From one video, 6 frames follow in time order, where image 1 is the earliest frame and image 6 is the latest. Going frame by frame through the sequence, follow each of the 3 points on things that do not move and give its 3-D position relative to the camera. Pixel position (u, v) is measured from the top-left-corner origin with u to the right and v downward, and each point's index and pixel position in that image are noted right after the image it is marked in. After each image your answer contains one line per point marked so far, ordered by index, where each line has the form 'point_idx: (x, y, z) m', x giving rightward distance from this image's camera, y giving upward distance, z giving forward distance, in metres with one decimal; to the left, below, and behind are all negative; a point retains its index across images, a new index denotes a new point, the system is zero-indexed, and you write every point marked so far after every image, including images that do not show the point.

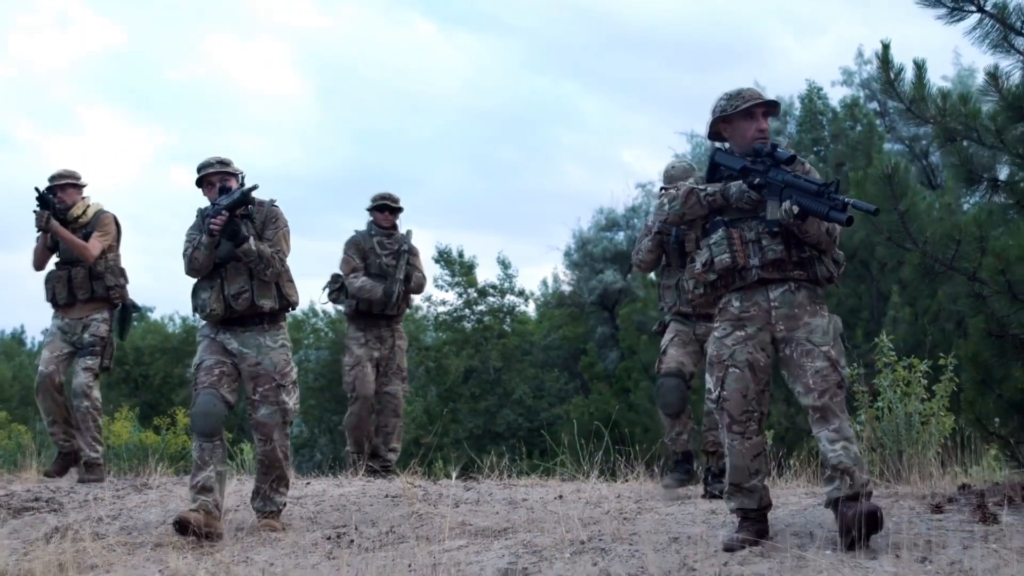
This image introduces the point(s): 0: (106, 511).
0: (-1.7, -1.0, +7.9) m
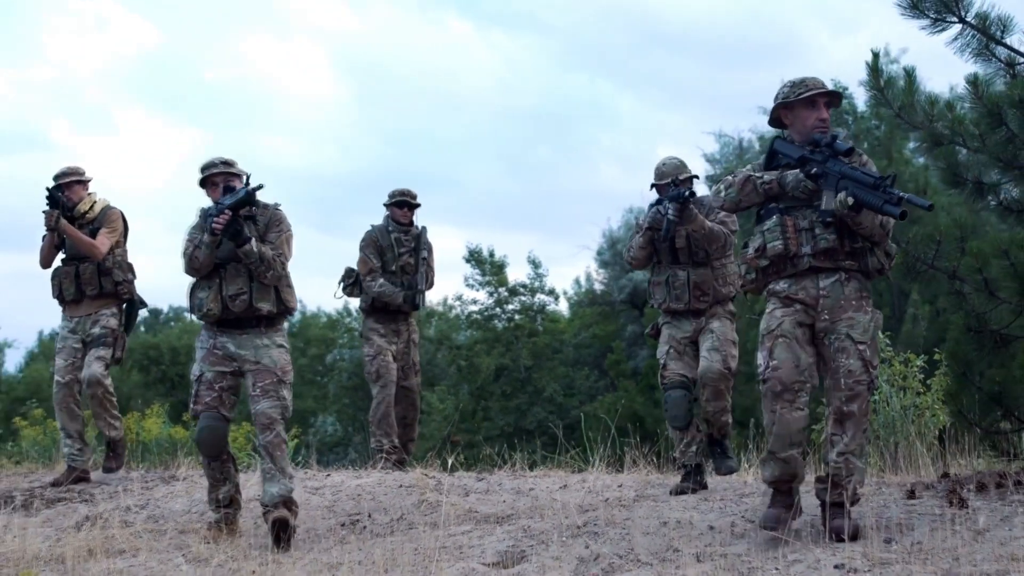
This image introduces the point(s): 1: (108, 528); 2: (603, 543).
0: (-1.7, -1.0, +8.3) m
1: (-1.7, -1.0, +7.6) m
2: (+0.3, -0.8, +6.0) m
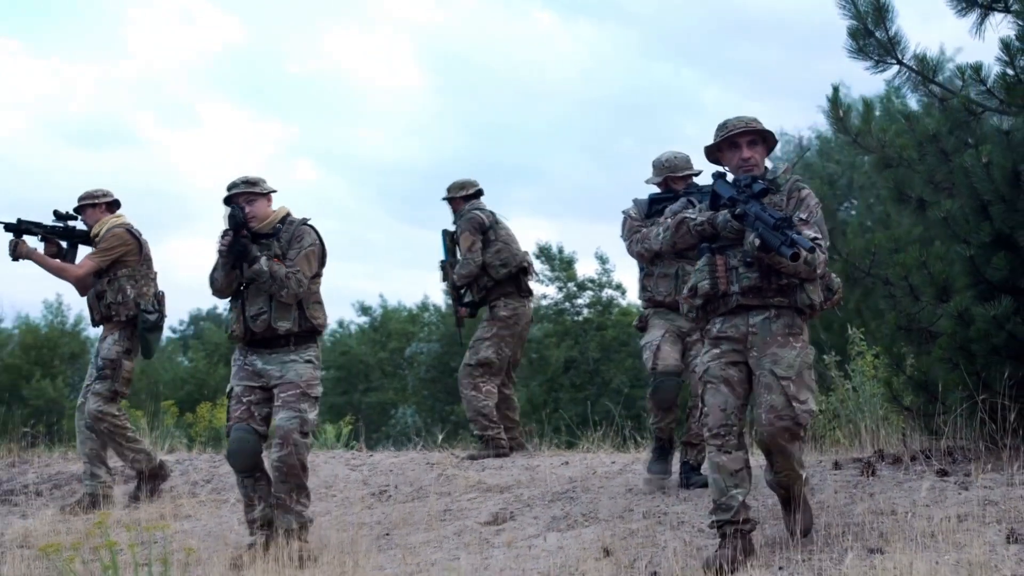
0: (-1.6, -1.0, +9.8) m
1: (-1.6, -1.0, +9.0) m
2: (+0.2, -0.9, +7.3) m
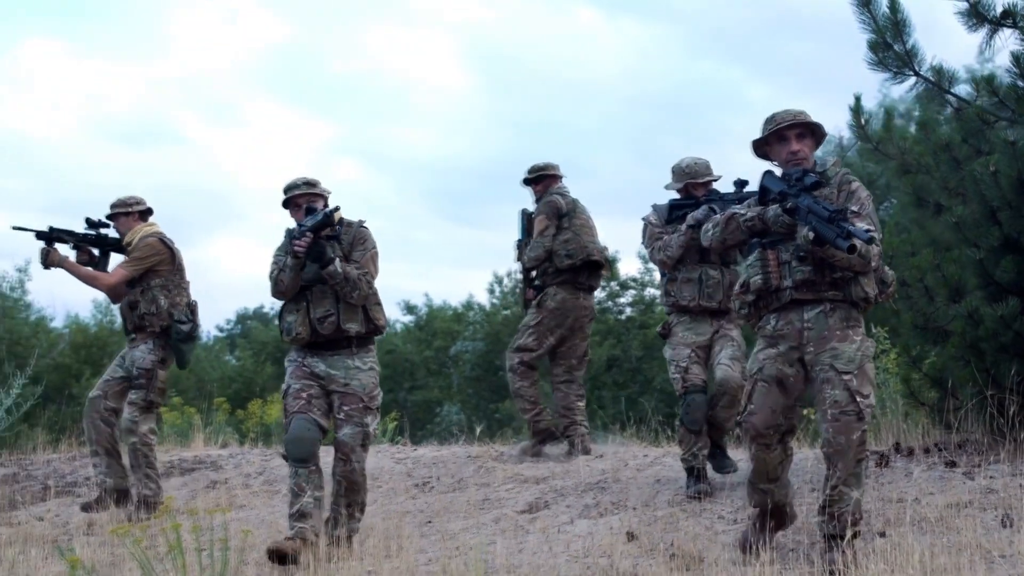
0: (-1.4, -1.0, +10.3) m
1: (-1.4, -1.0, +9.5) m
2: (+0.4, -0.9, +7.8) m
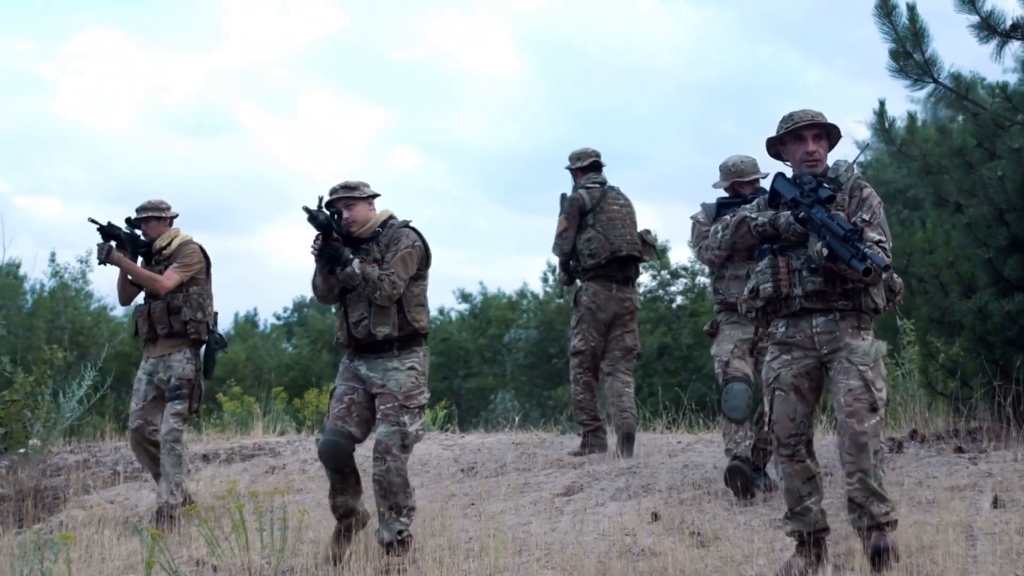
0: (-1.2, -1.0, +10.9) m
1: (-1.2, -1.0, +10.1) m
2: (+0.6, -0.9, +8.4) m
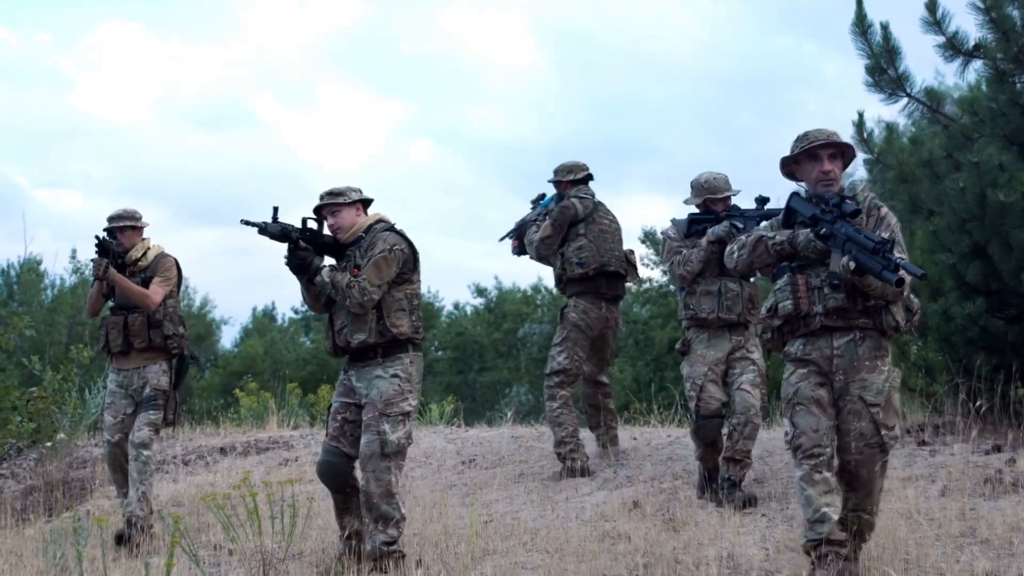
0: (-1.2, -1.0, +11.5) m
1: (-1.2, -1.0, +10.8) m
2: (+0.5, -0.9, +9.0) m
